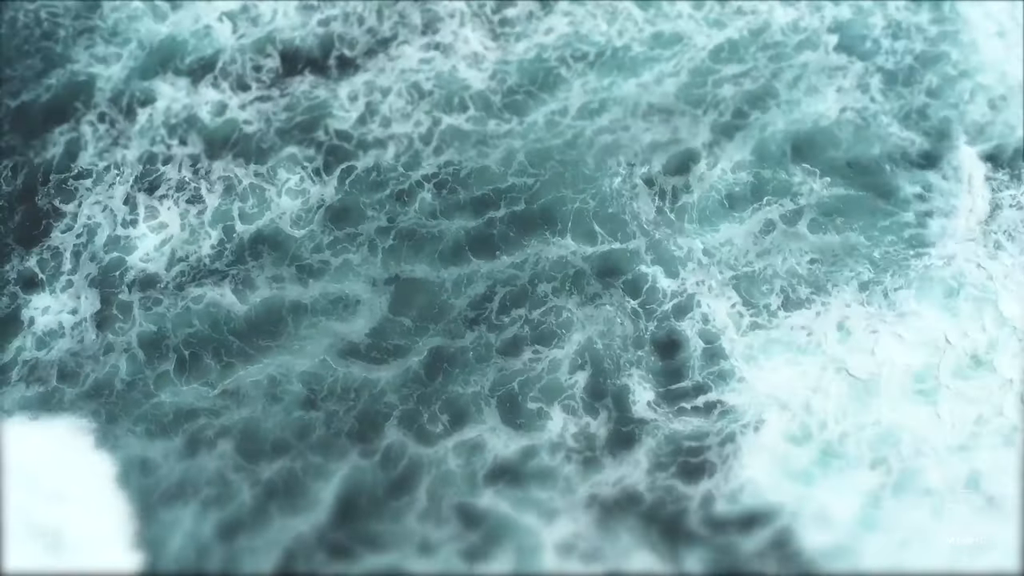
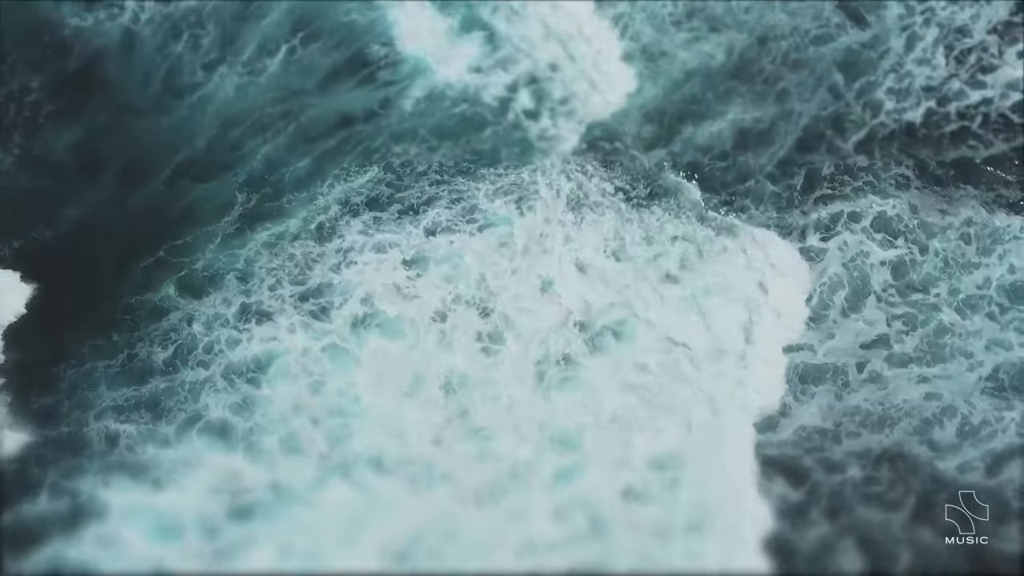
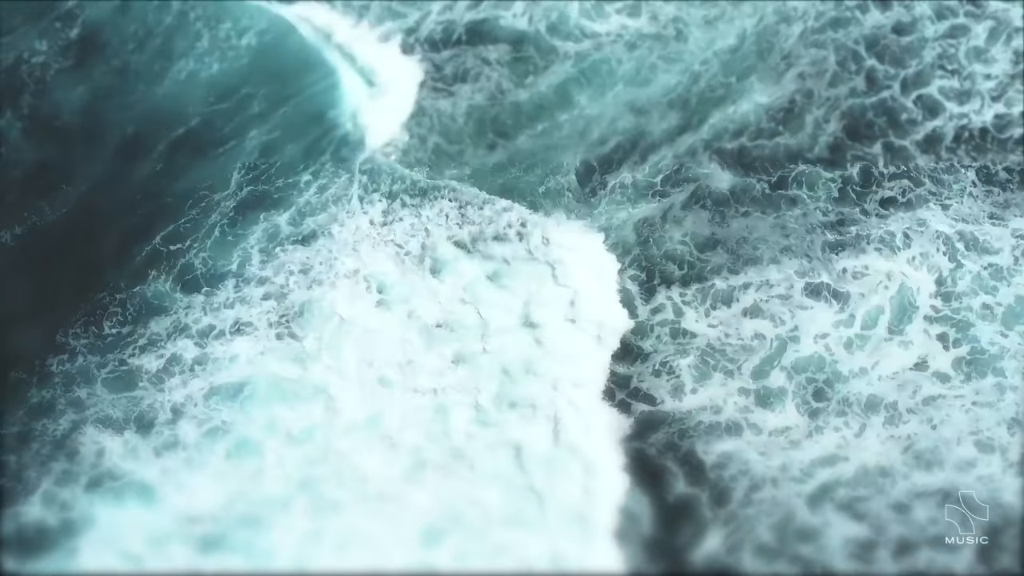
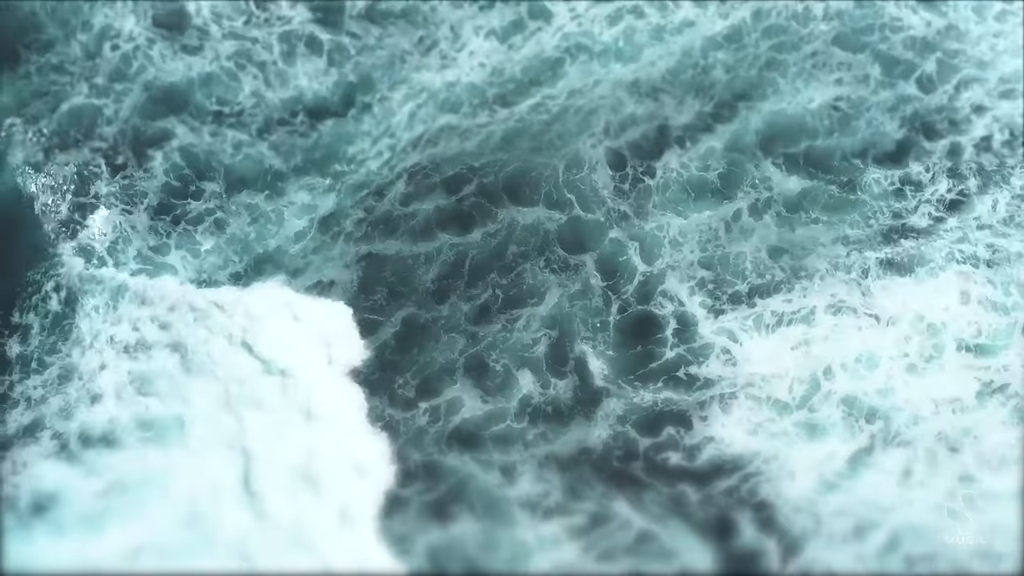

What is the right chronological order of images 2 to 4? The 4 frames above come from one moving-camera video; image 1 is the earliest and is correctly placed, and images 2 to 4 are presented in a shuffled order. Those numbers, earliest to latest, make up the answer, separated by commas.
4, 3, 2
